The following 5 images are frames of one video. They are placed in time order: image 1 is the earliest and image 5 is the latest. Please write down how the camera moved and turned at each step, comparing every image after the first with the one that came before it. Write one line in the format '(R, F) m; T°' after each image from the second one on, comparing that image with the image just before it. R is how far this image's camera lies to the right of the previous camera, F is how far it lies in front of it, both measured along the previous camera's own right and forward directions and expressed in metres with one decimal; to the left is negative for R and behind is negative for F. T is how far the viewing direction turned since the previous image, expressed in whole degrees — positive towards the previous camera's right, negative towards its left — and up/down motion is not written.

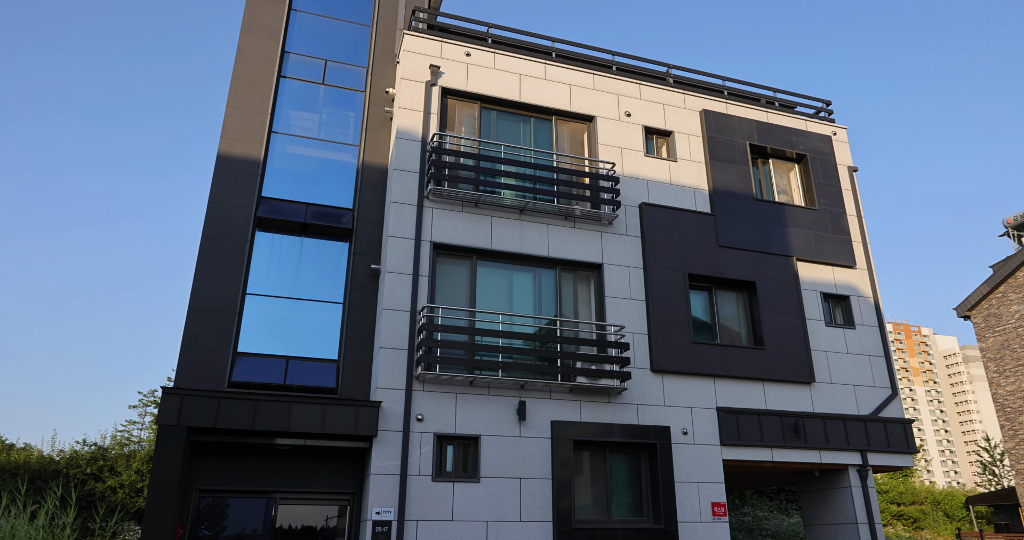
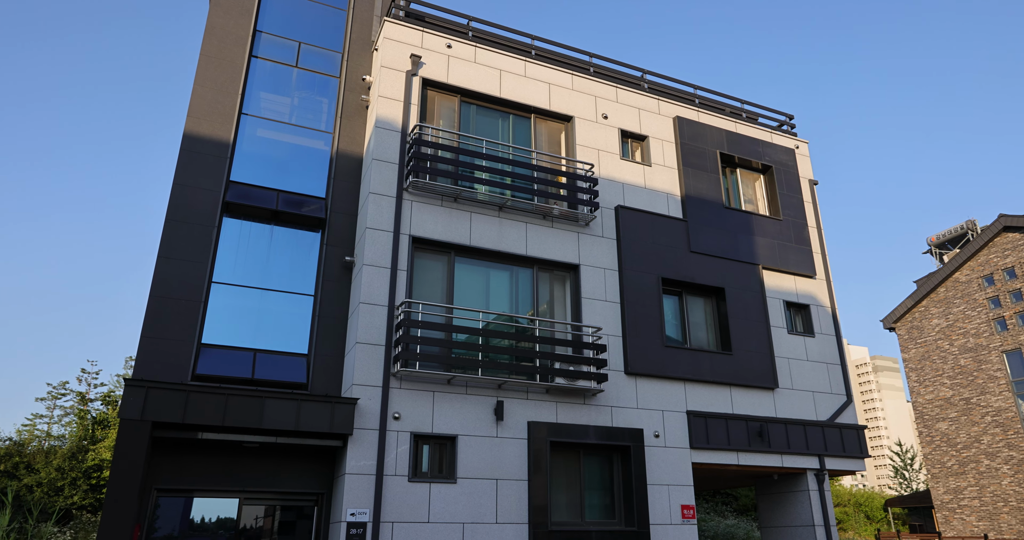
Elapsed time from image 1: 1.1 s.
(-0.8, +0.2) m; +5°
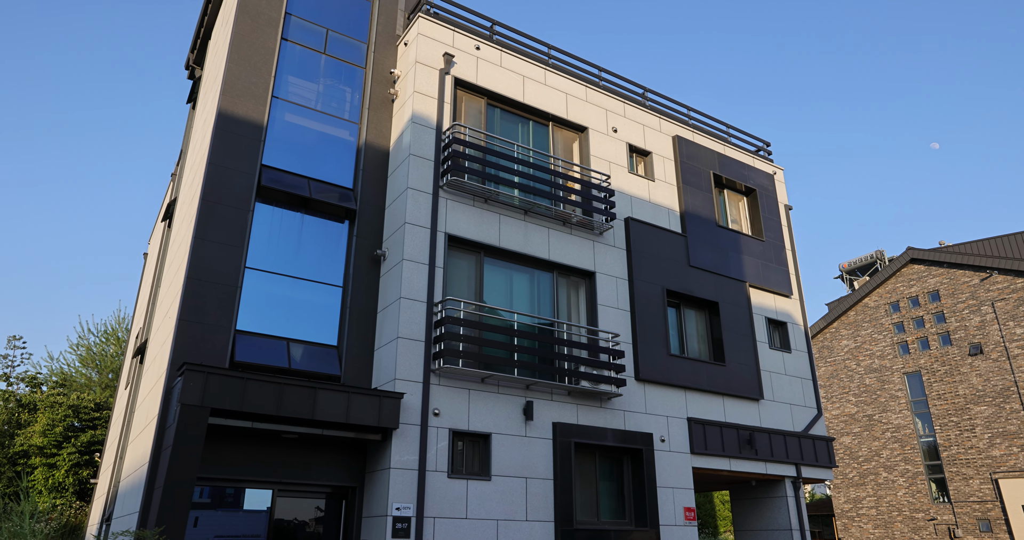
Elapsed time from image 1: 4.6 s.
(-2.3, -0.1) m; +7°
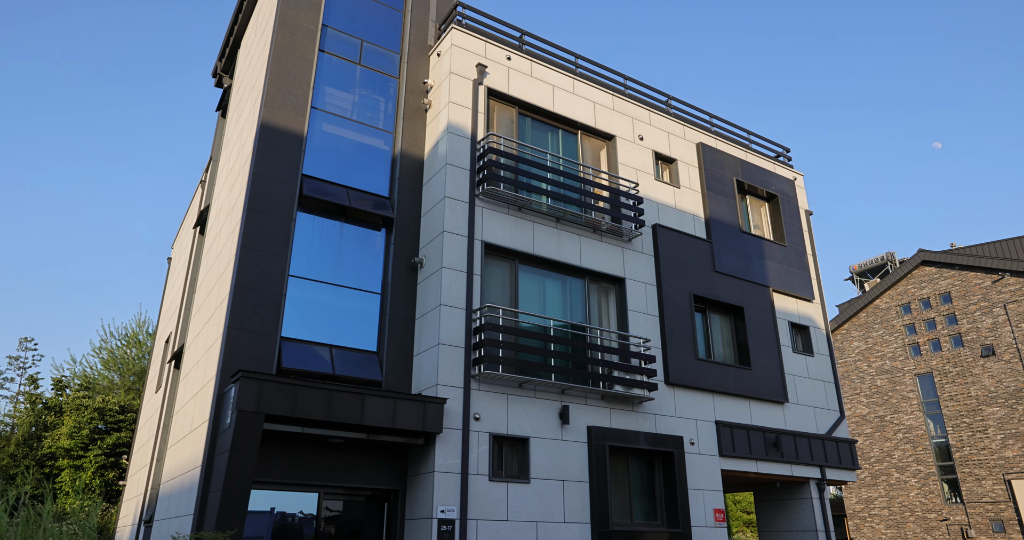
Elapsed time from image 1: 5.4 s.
(-0.6, -0.3) m; 0°
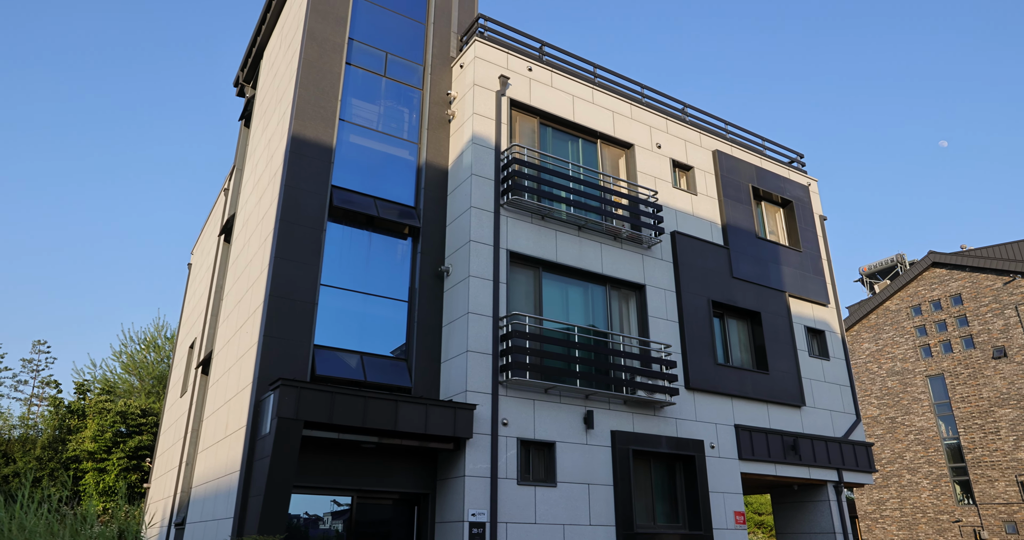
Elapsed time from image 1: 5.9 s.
(-0.4, -0.3) m; -1°
